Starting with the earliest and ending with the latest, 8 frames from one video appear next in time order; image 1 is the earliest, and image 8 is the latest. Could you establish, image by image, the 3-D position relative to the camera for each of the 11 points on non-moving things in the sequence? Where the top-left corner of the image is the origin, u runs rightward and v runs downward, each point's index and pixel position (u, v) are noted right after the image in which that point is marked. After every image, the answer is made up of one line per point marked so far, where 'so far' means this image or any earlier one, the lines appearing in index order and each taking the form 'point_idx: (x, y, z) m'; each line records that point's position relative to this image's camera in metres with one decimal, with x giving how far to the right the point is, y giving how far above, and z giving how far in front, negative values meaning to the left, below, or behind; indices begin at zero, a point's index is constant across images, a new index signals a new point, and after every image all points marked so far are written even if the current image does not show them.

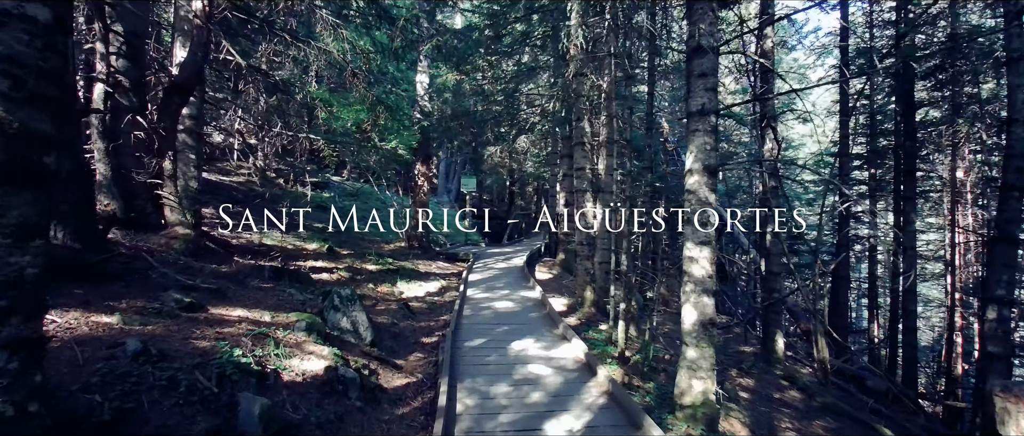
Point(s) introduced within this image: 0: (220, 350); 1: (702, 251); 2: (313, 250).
0: (-2.3, -1.0, +3.9) m
1: (+1.9, -0.3, +5.1) m
2: (-4.4, -0.7, +11.1) m
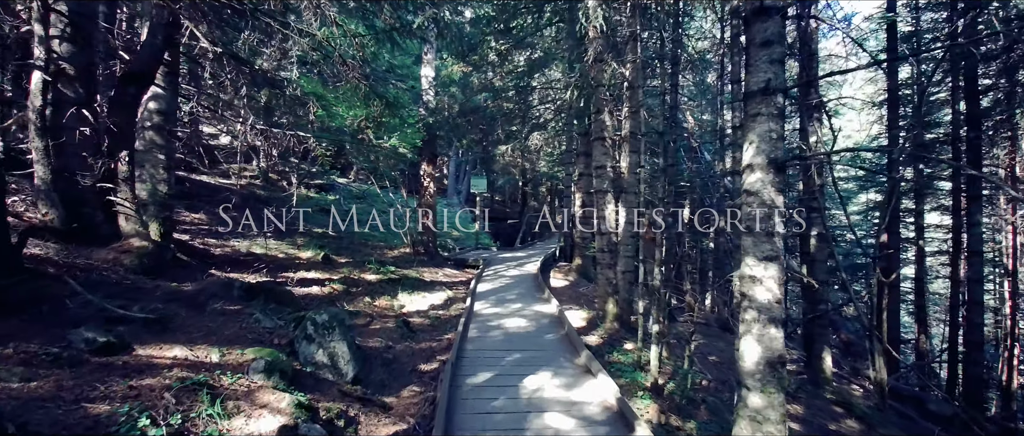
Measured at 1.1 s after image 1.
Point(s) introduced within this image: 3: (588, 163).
0: (-2.2, -1.1, +2.9) m
1: (+2.0, -0.4, +3.9) m
2: (-4.1, -0.8, +10.2) m
3: (+2.3, +1.7, +15.3) m
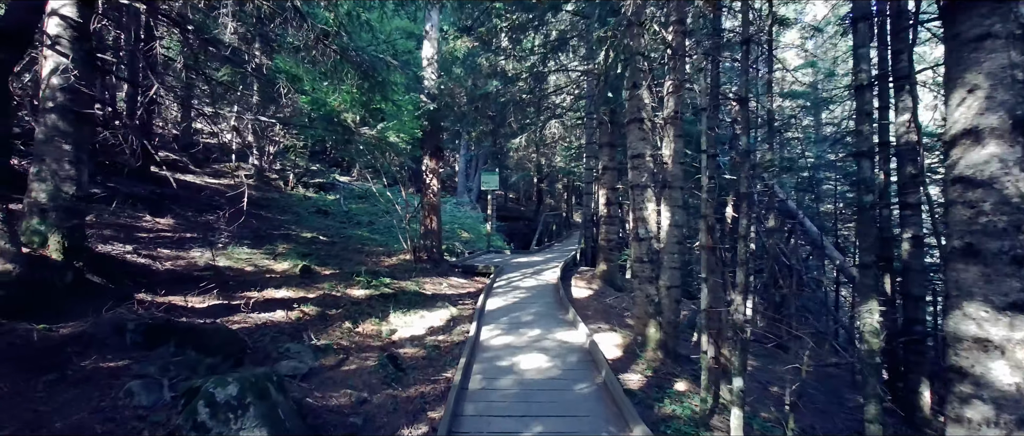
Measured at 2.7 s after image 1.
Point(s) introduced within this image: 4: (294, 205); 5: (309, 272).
0: (-2.2, -1.2, +1.1) m
1: (+2.1, -0.5, +2.1) m
2: (-3.9, -0.9, +8.5) m
3: (+2.7, +1.7, +13.4) m
4: (-7.3, +0.4, +16.7) m
5: (-3.5, -0.9, +8.7) m
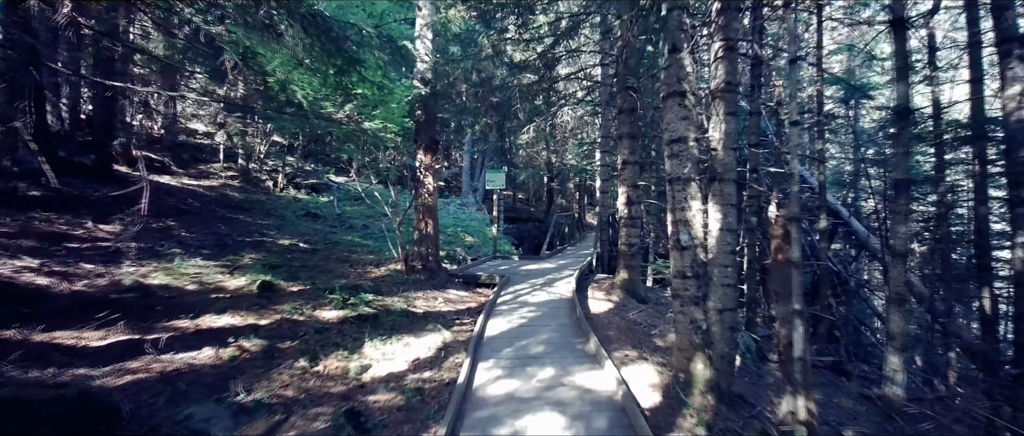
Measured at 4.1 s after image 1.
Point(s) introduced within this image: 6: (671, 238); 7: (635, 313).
0: (-2.2, -1.3, -0.5) m
1: (+2.0, -0.5, +0.4) m
2: (-3.8, -1.0, +6.9) m
3: (+2.8, +1.7, +11.7) m
4: (-7.0, +0.3, +15.2) m
5: (-3.4, -1.0, +7.1) m
6: (+1.9, -0.2, +5.8) m
7: (+2.6, -2.0, +10.5) m
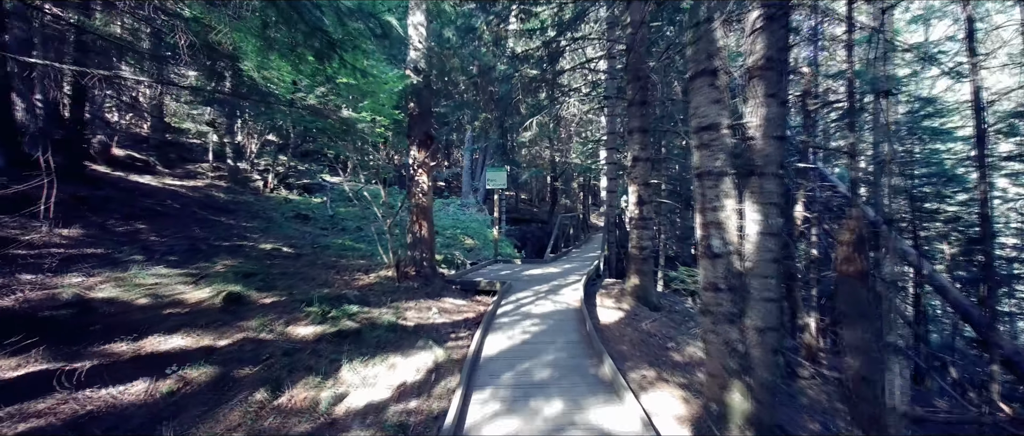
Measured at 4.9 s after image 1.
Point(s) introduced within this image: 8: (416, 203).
0: (-2.3, -1.3, -1.3) m
1: (+2.0, -0.5, -0.5) m
2: (-3.8, -1.0, +6.1) m
3: (+2.9, +1.6, +10.8) m
4: (-7.0, +0.3, +14.4) m
5: (-3.4, -1.1, +6.3) m
6: (+1.9, -0.2, +4.9) m
7: (+2.6, -2.0, +9.6) m
8: (-1.8, +0.3, +9.7) m
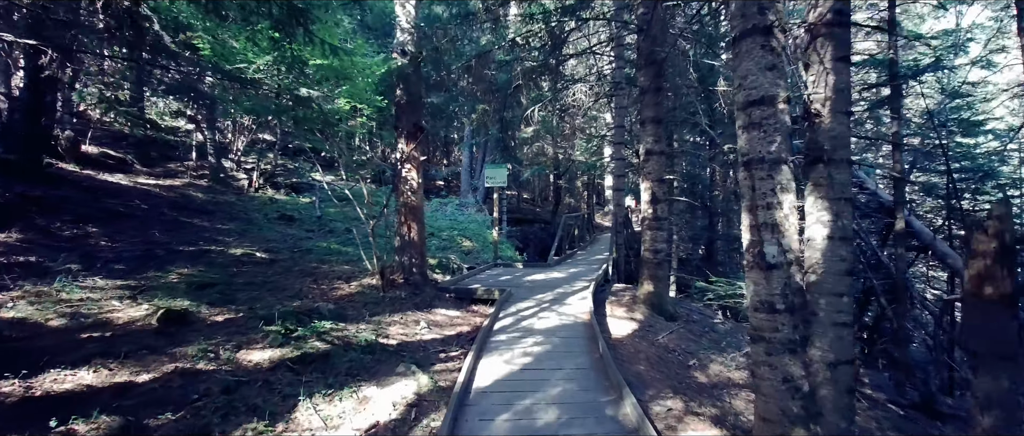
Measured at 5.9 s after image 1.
0: (-2.3, -1.3, -2.4) m
1: (+1.9, -0.5, -1.6) m
2: (-3.8, -1.0, +5.0) m
3: (+2.8, +1.6, +9.7) m
4: (-7.0, +0.2, +13.4) m
5: (-3.5, -1.1, +5.2) m
6: (+1.8, -0.2, +3.9) m
7: (+2.6, -2.0, +8.5) m
8: (-1.9, +0.3, +8.6) m
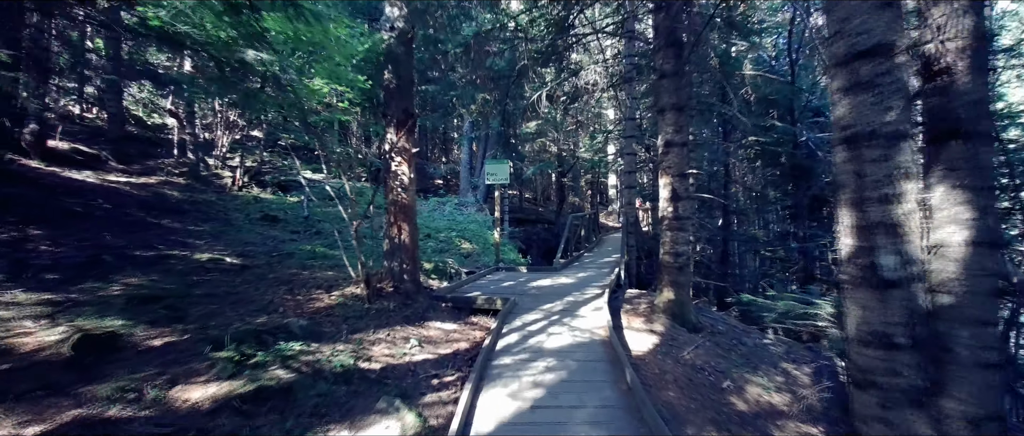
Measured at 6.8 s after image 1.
0: (-2.3, -1.3, -3.4) m
1: (+2.0, -0.5, -2.7) m
2: (-3.7, -1.1, +3.9) m
3: (+2.9, +1.7, +8.6) m
4: (-6.9, +0.2, +12.3) m
5: (-3.4, -1.1, +4.1) m
6: (+1.9, -0.2, +2.8) m
7: (+2.7, -2.0, +7.5) m
8: (-1.8, +0.3, +7.5) m
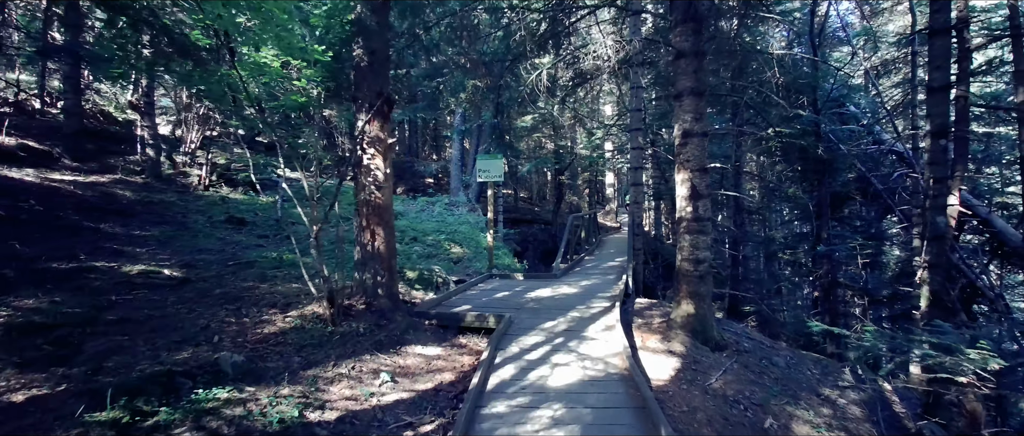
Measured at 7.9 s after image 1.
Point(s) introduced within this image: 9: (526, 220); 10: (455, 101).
0: (-2.2, -1.4, -4.7) m
1: (+2.0, -0.5, -3.9) m
2: (-3.8, -1.1, +2.7) m
3: (+2.8, +1.6, +7.4) m
4: (-7.0, +0.1, +11.0) m
5: (-3.4, -1.1, +2.9) m
6: (+1.9, -0.3, +1.6) m
7: (+2.6, -2.0, +6.3) m
8: (-1.9, +0.2, +6.3) m
9: (+0.5, -0.1, +19.2) m
10: (-1.1, +2.3, +9.7) m
